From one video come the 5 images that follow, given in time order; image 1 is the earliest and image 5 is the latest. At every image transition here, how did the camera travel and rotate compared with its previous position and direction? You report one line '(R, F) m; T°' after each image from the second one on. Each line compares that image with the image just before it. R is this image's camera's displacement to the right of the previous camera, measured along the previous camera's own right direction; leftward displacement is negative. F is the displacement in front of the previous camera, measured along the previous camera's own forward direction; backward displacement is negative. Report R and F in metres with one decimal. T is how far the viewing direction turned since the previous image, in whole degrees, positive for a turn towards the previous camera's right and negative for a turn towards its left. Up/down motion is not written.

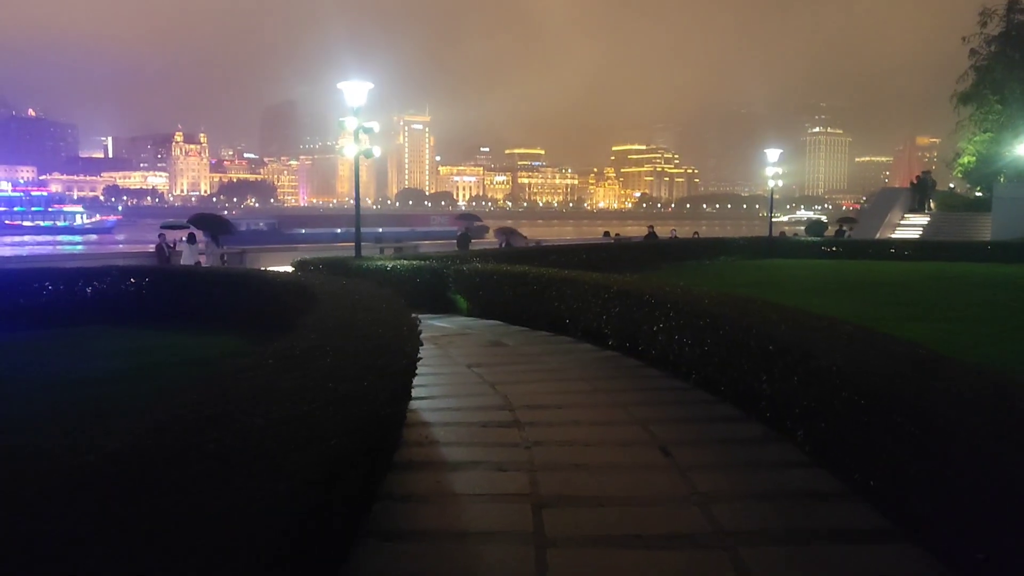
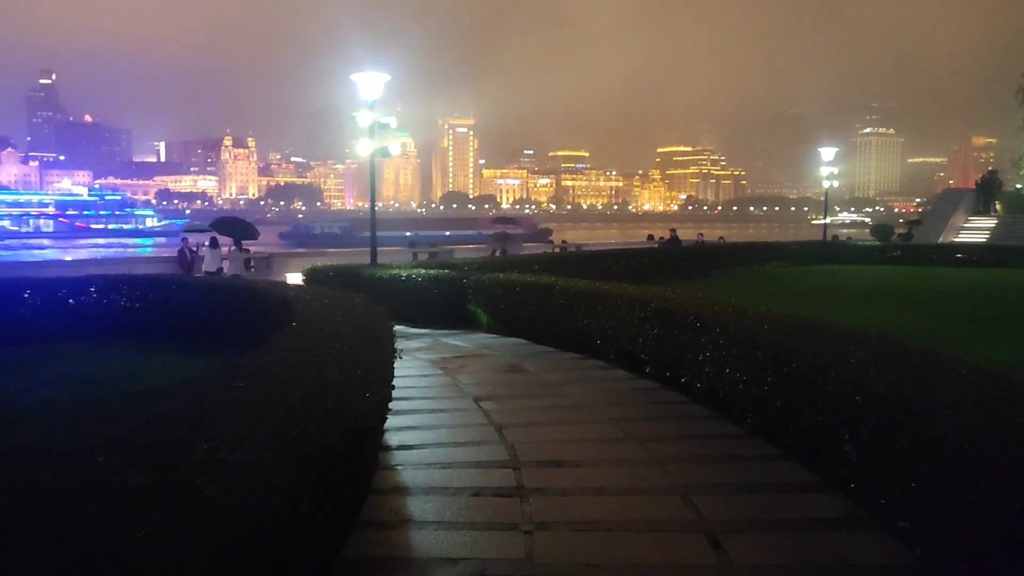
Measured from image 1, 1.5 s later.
(+0.3, +1.6) m; -3°
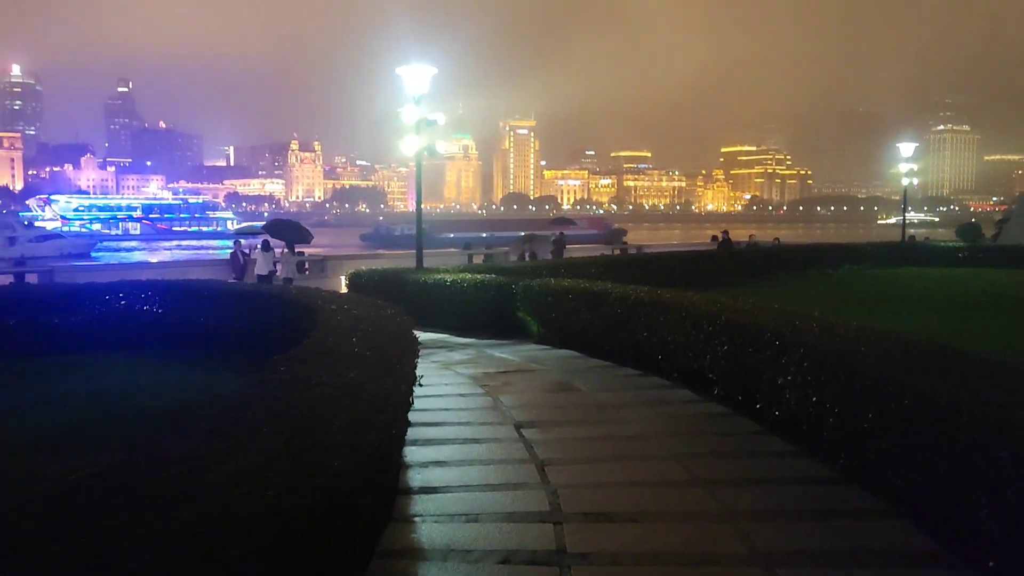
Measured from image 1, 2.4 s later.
(+0.1, +1.0) m; -4°
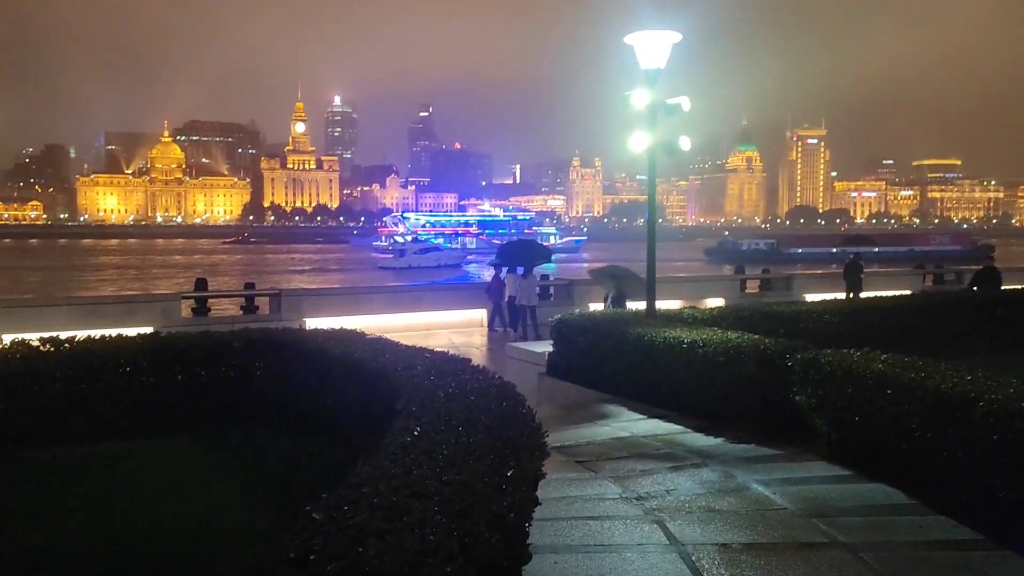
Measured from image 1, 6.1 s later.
(+0.1, +4.3) m; -18°
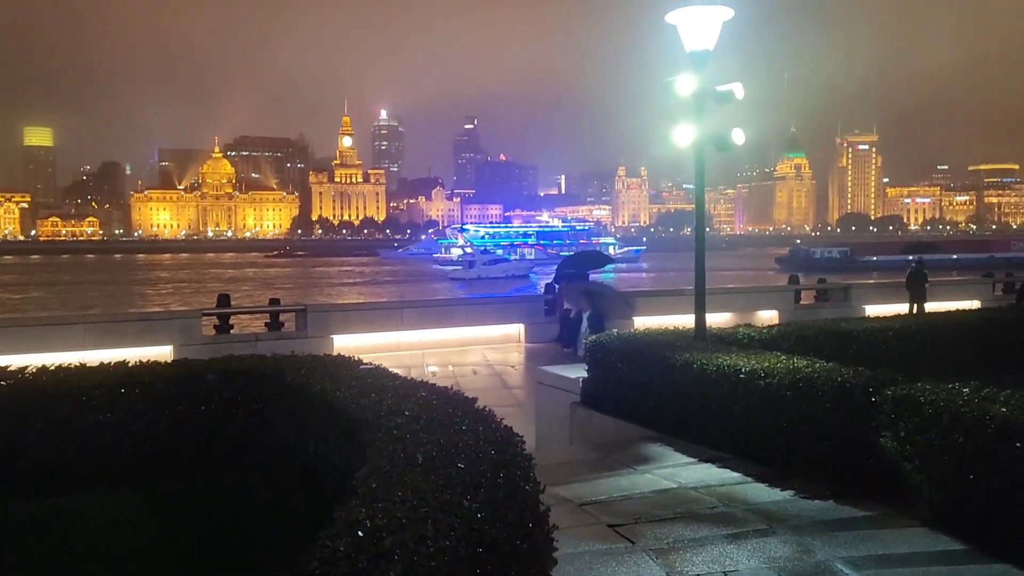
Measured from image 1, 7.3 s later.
(+0.2, +1.4) m; -3°
